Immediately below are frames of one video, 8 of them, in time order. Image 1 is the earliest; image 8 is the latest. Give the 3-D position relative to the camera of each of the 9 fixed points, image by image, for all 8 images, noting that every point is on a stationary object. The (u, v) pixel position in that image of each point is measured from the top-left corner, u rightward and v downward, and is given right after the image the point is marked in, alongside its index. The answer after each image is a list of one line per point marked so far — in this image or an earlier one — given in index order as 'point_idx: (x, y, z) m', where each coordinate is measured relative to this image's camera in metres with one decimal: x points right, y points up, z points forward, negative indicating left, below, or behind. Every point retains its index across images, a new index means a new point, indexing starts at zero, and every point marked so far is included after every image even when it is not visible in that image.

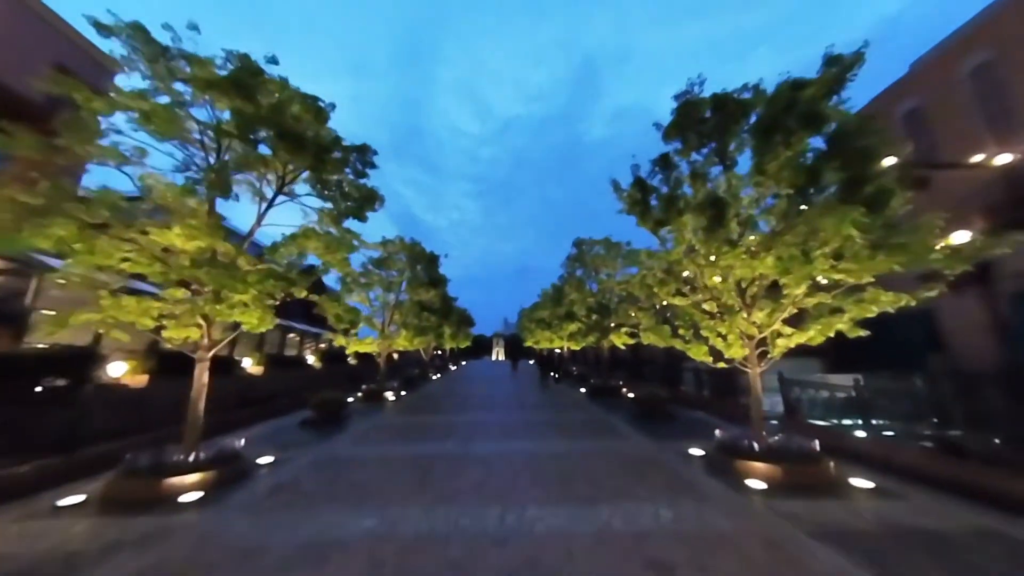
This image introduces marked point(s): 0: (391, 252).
0: (-7.4, +2.2, +19.2) m
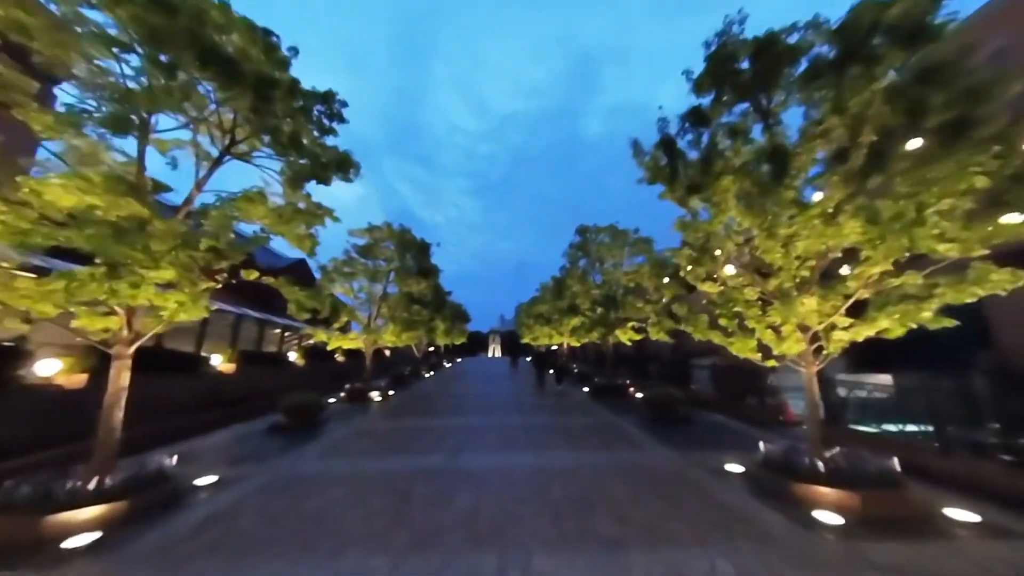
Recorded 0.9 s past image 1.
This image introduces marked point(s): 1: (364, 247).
0: (-7.5, +2.7, +17.5) m
1: (-8.3, +2.3, +17.4) m
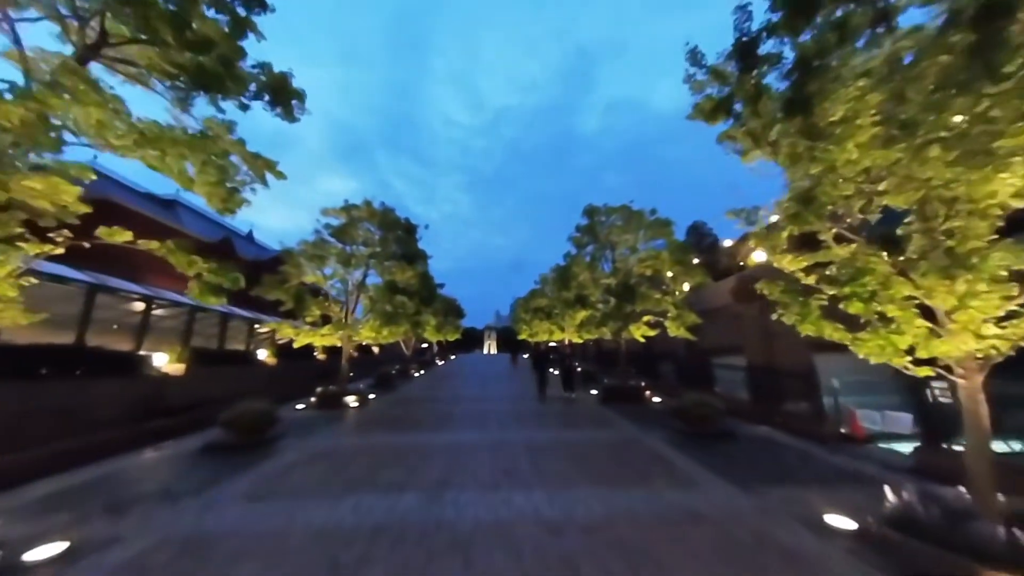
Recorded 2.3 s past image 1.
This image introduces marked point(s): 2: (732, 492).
0: (-7.6, +3.3, +15.0) m
1: (-8.3, +2.9, +14.9) m
2: (+4.2, -3.9, +6.0) m
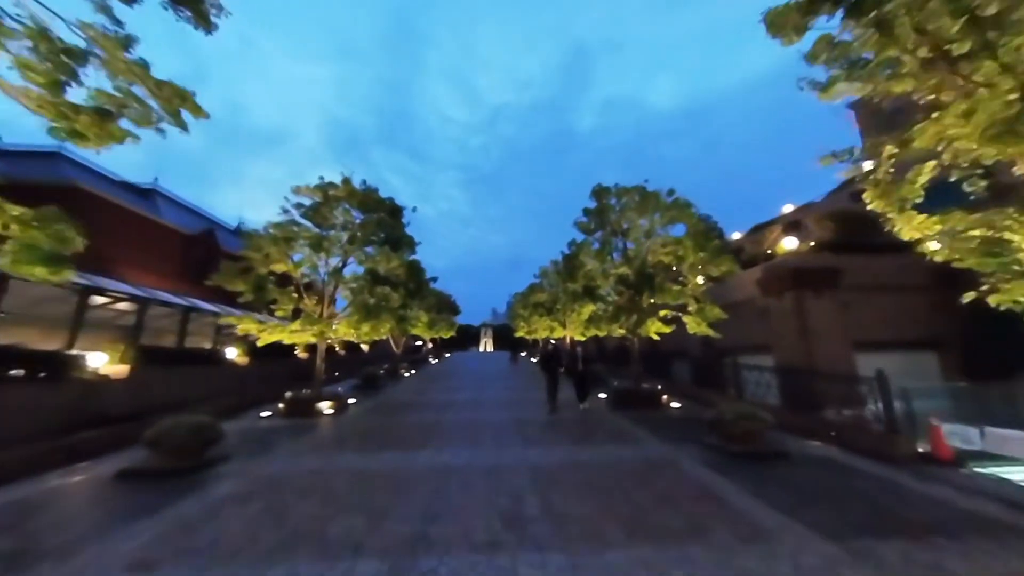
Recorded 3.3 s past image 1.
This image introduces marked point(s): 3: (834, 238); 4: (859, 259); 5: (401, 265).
0: (-7.6, +3.8, +13.0) m
1: (-8.4, +3.3, +12.9) m
2: (+4.3, -3.6, +4.2) m
3: (+13.5, +2.1, +13.1) m
4: (+14.0, +1.1, +12.6) m
5: (-5.2, +1.1, +14.5) m
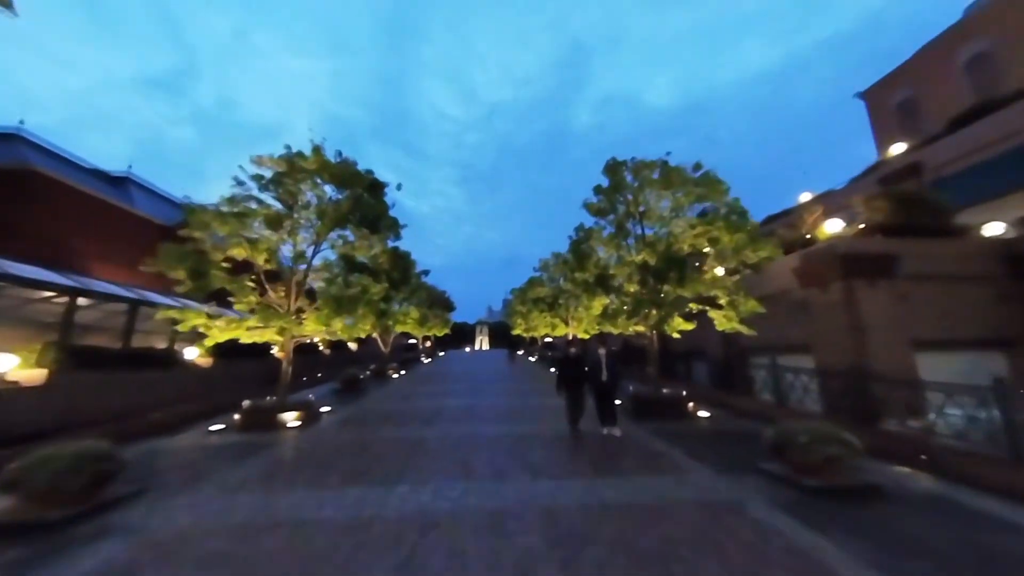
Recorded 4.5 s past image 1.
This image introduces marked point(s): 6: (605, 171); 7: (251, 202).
0: (-7.6, +4.2, +10.9) m
1: (-8.3, +3.7, +10.8) m
2: (+4.4, -3.3, +2.3) m
3: (+13.5, +2.4, +11.2) m
4: (+14.1, +1.5, +10.8) m
5: (-5.1, +1.5, +12.4) m
6: (+3.8, +4.7, +12.5) m
7: (-8.6, +2.8, +10.3) m
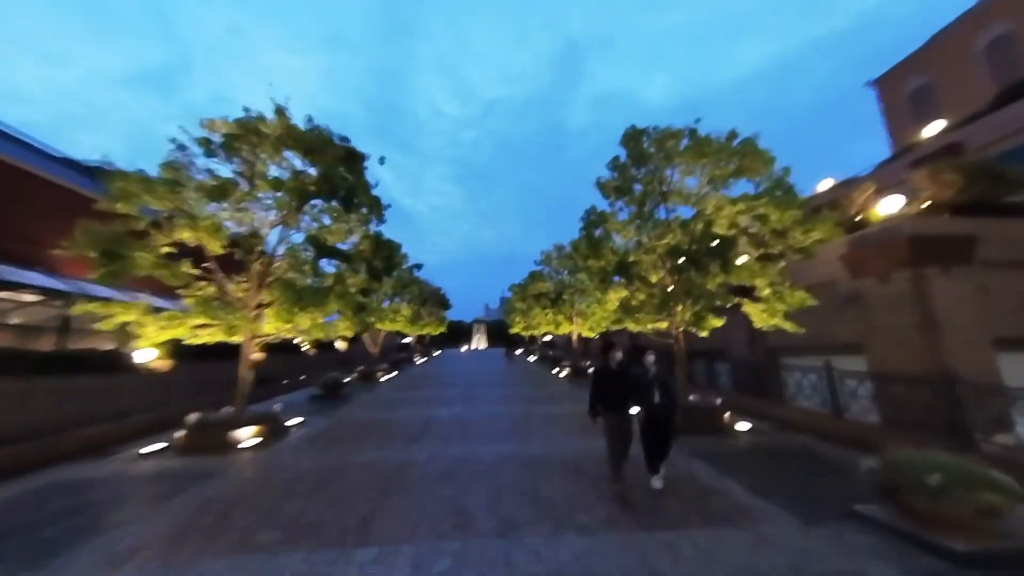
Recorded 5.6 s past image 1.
0: (-7.5, +4.5, +9.0) m
1: (-8.2, +4.0, +8.8) m
2: (+4.6, -3.0, +0.6) m
3: (+13.6, +2.8, +9.5) m
4: (+14.2, +1.8, +9.1) m
5: (-5.0, +1.8, +10.5) m
6: (+3.8, +5.1, +10.7) m
7: (-8.5, +3.1, +8.4) m
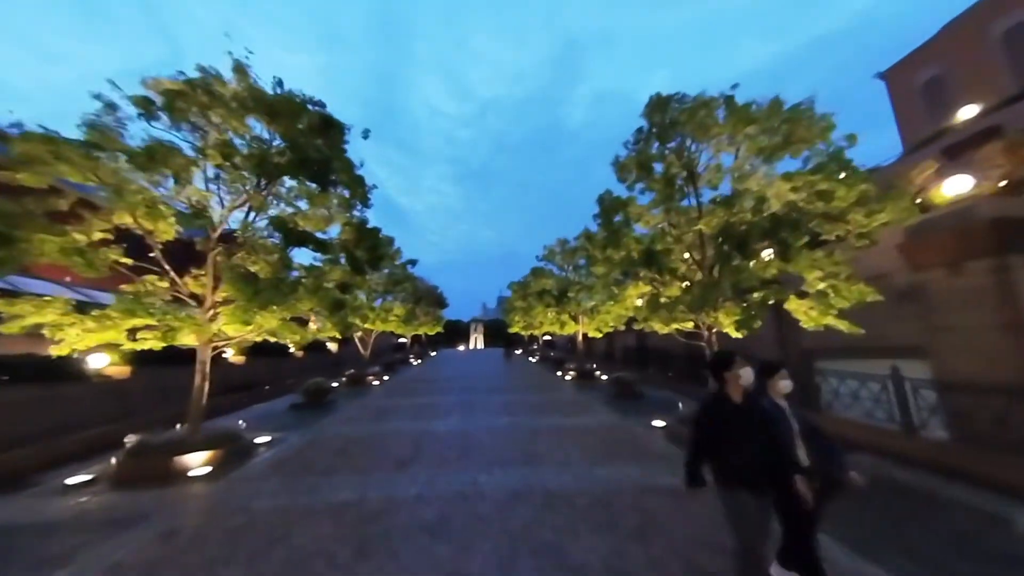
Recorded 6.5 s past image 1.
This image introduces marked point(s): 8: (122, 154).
0: (-7.3, +4.6, +7.4) m
1: (-8.0, +4.2, +7.2) m
2: (+4.9, -2.8, -0.9) m
3: (+13.8, +3.0, +8.1) m
4: (+14.4, +2.0, +7.7) m
5: (-4.9, +1.9, +9.0) m
6: (+4.0, +5.2, +9.2) m
7: (-8.3, +3.3, +6.8) m
8: (-8.0, +2.8, +6.4) m
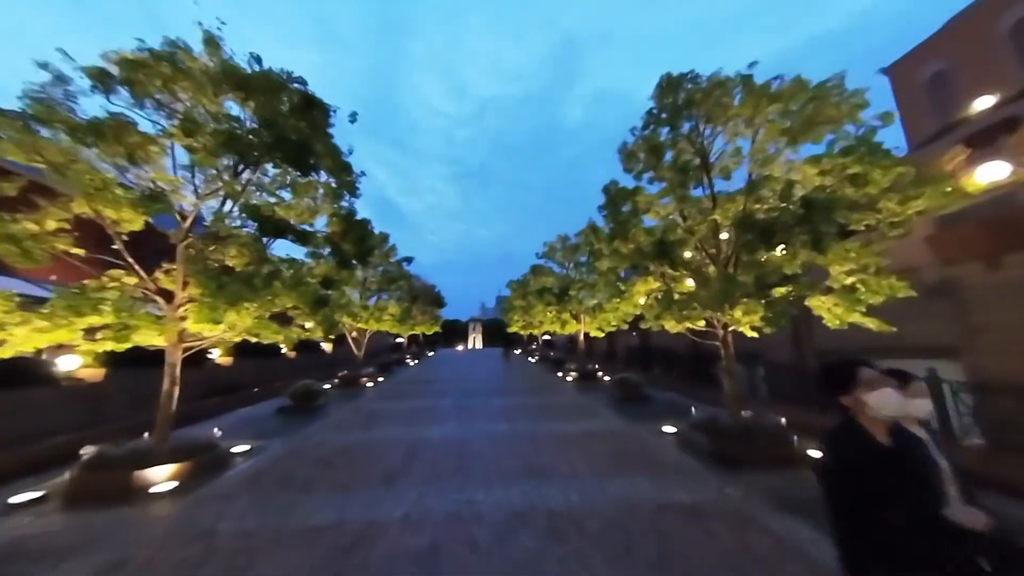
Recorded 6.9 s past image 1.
0: (-7.3, +4.7, +6.7) m
1: (-8.0, +4.3, +6.5) m
2: (+5.0, -2.7, -1.6) m
3: (+13.8, +3.1, +7.5) m
4: (+14.4, +2.2, +7.1) m
5: (-4.9, +2.1, +8.3) m
6: (+4.0, +5.3, +8.5) m
7: (-8.3, +3.4, +6.0) m
8: (-8.0, +2.9, +5.7) m
